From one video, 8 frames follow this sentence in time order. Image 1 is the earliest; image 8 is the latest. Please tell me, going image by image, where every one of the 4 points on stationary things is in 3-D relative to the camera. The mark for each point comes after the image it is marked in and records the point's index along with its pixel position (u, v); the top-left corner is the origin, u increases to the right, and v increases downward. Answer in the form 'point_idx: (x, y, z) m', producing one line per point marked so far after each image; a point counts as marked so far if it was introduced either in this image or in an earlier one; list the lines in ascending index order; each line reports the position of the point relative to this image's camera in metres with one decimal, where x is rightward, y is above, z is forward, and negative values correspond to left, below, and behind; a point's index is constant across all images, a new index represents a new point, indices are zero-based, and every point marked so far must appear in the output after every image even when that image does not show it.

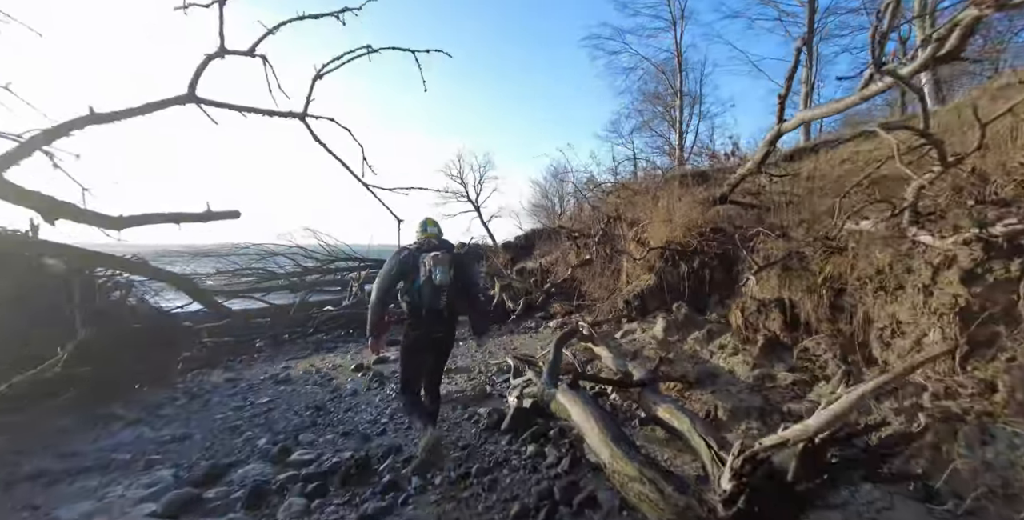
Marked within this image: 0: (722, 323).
0: (+2.6, -0.8, +5.2) m
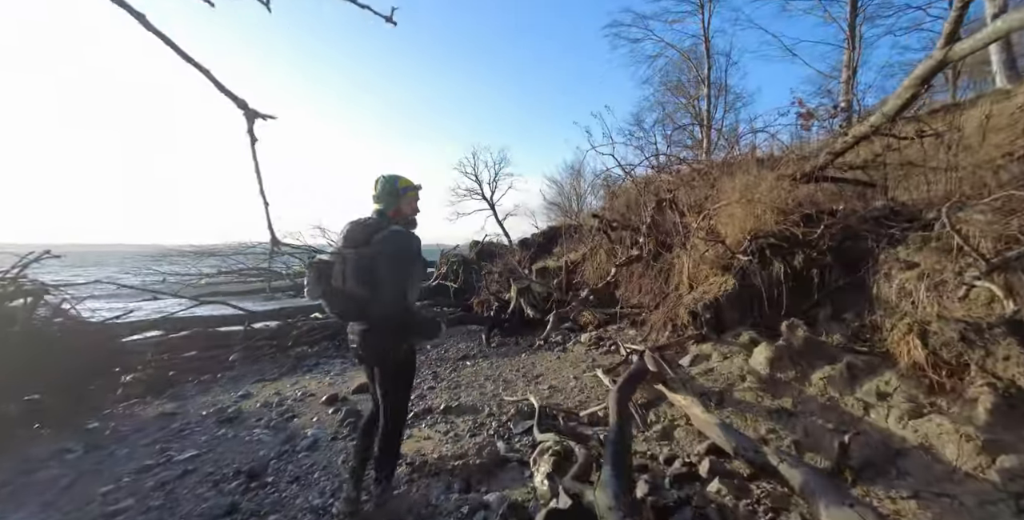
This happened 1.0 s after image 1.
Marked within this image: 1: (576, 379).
0: (+2.8, -0.7, +3.3) m
1: (+0.7, -1.4, +4.8) m
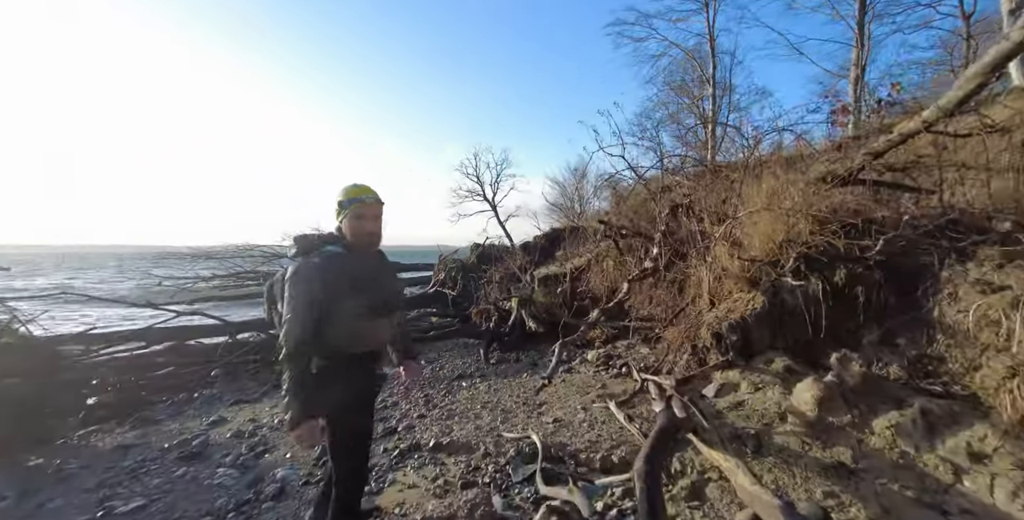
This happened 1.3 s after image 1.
0: (+2.7, -0.9, +2.7) m
1: (+0.7, -1.5, +4.2) m
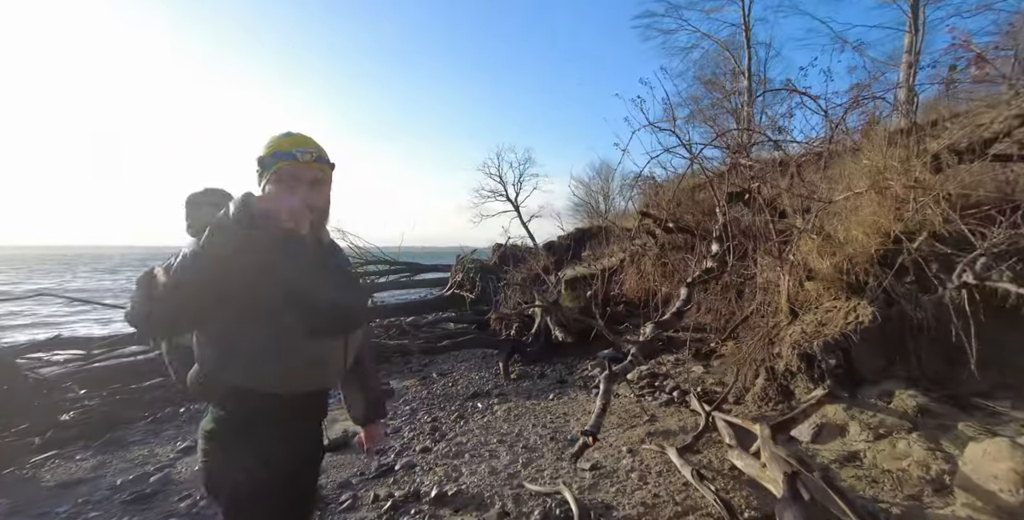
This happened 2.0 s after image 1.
0: (+2.9, -0.9, +1.6) m
1: (+0.9, -1.5, +3.2) m
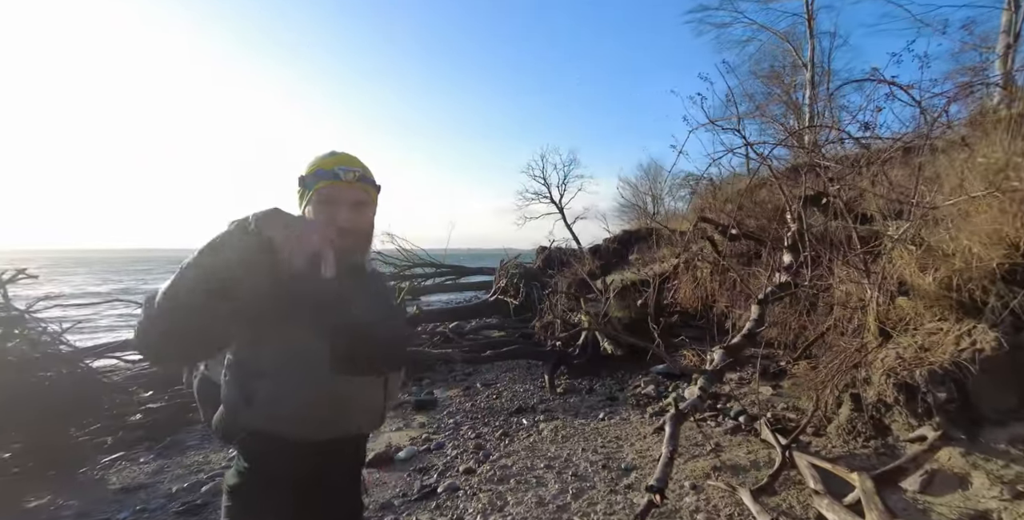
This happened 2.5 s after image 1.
0: (+3.0, -0.9, +1.1) m
1: (+1.2, -1.6, +2.9) m
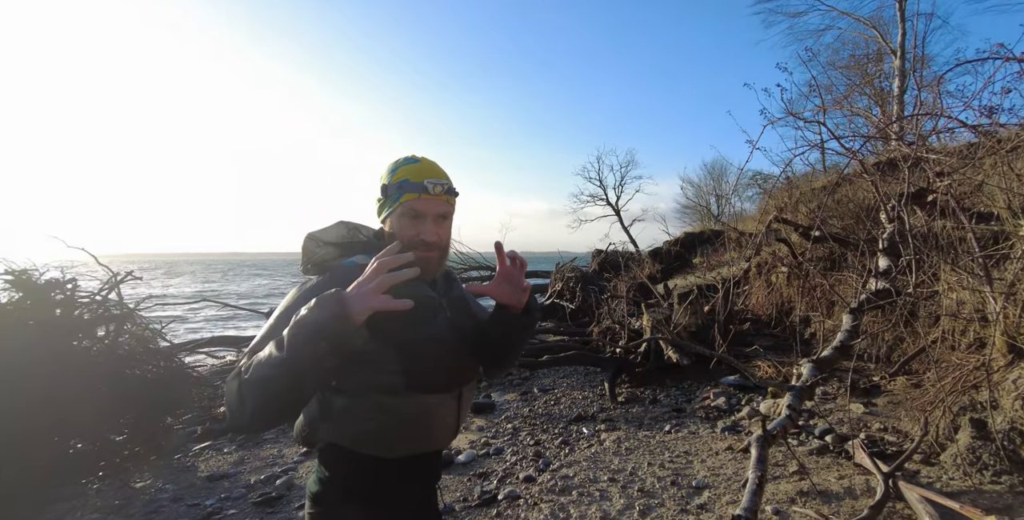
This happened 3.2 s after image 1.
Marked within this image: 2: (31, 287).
0: (+3.2, -1.0, +0.6) m
1: (+1.7, -1.6, +2.6) m
2: (-5.1, -0.3, +4.5) m
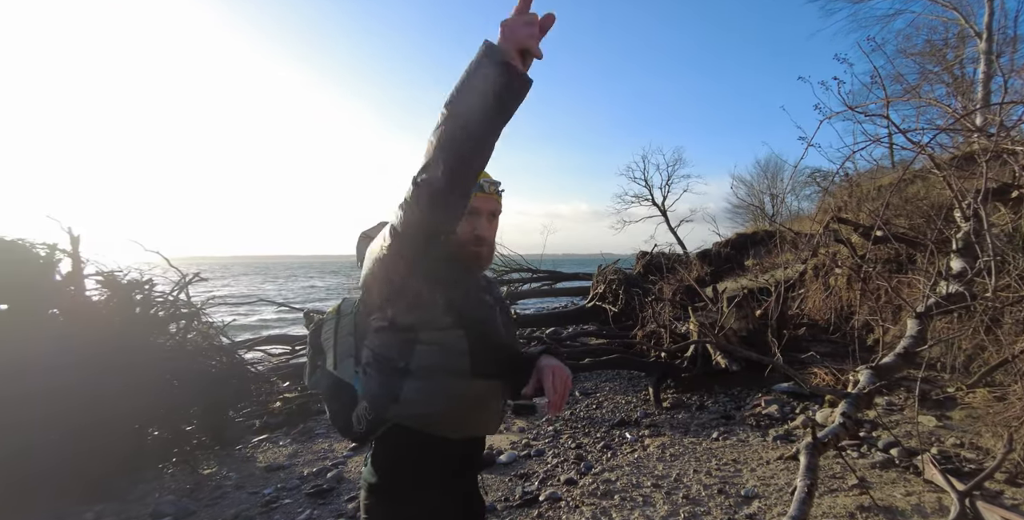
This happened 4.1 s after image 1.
0: (+3.2, -0.9, +0.3) m
1: (+1.9, -1.6, +2.5) m
2: (-4.6, -0.3, +5.0) m
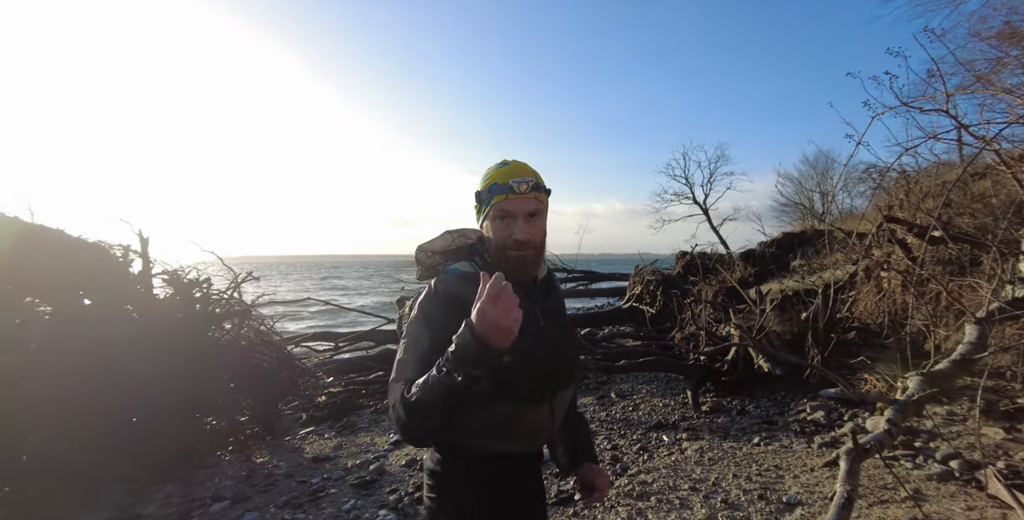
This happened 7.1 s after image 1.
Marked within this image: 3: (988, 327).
0: (+3.2, -0.9, +0.1) m
1: (+2.1, -1.6, +2.4) m
2: (-4.2, -0.3, +5.4) m
3: (+3.8, -0.5, +3.3) m
